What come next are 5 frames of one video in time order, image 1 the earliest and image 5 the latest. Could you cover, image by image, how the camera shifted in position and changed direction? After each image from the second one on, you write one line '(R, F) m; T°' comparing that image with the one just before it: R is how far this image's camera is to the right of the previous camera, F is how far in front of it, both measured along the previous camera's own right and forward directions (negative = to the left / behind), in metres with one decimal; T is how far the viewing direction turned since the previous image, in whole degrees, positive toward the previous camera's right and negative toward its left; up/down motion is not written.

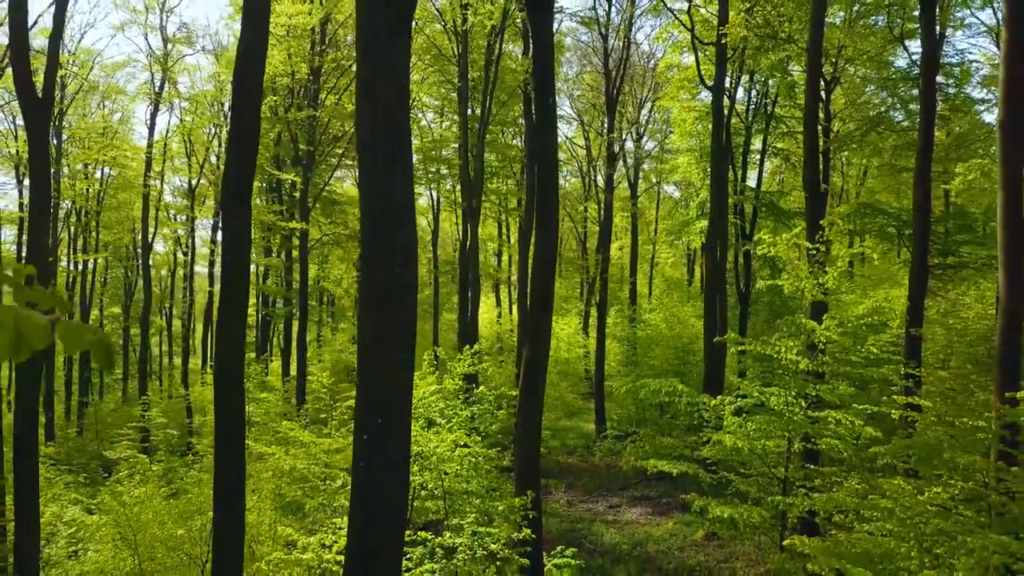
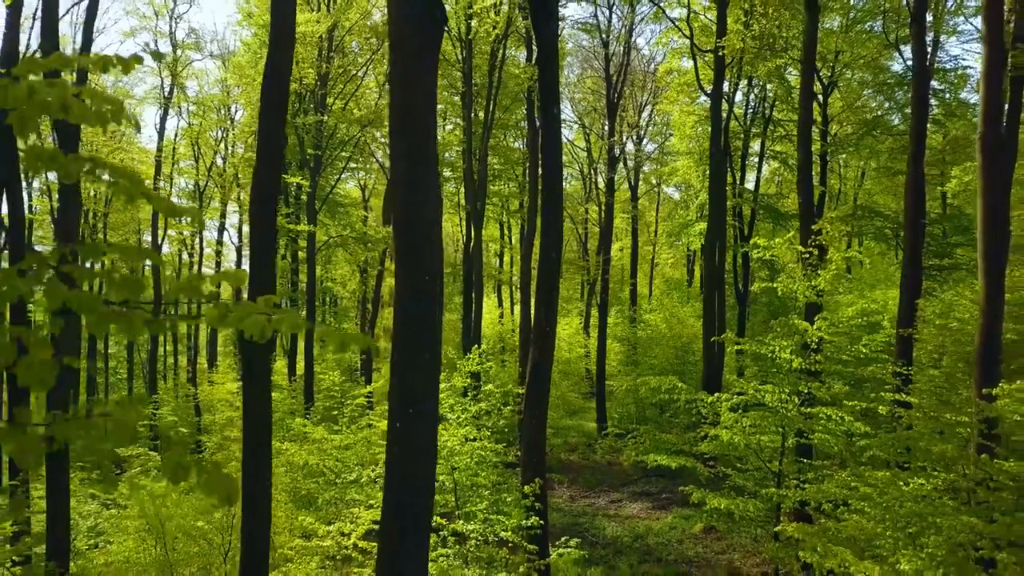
(-0.1, -0.3) m; 0°
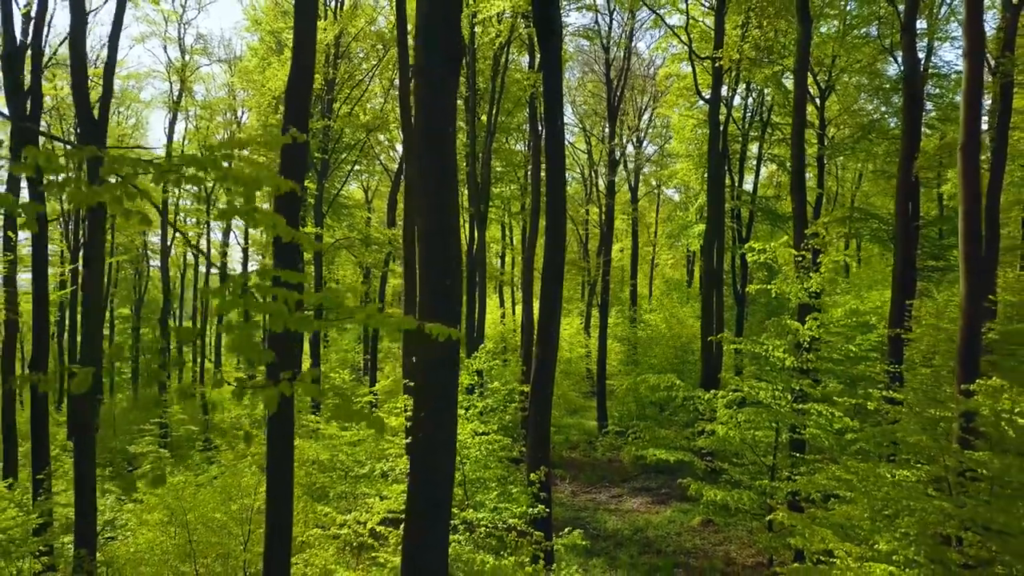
(-0.1, -0.3) m; 0°
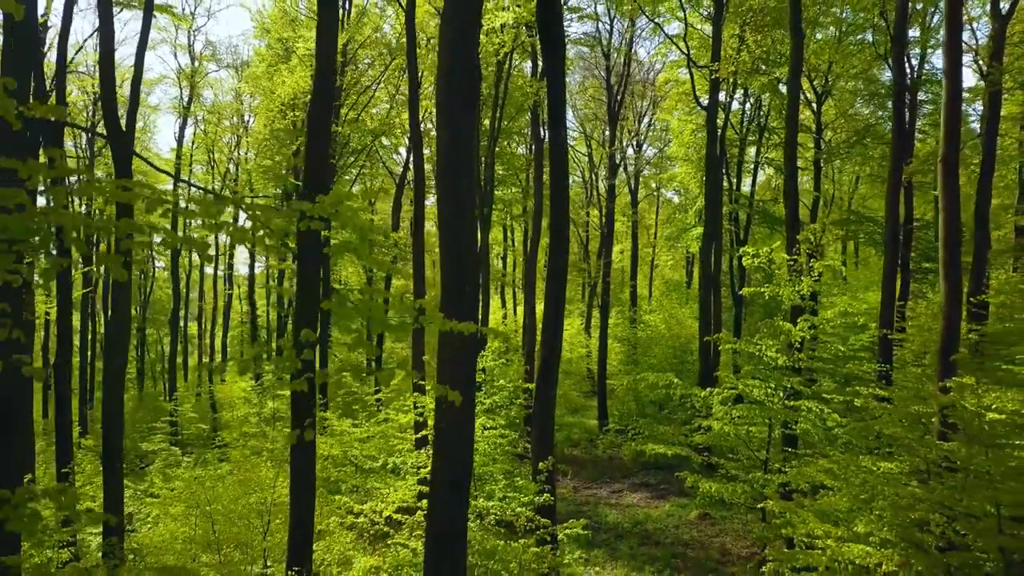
(-0.1, -0.4) m; 0°
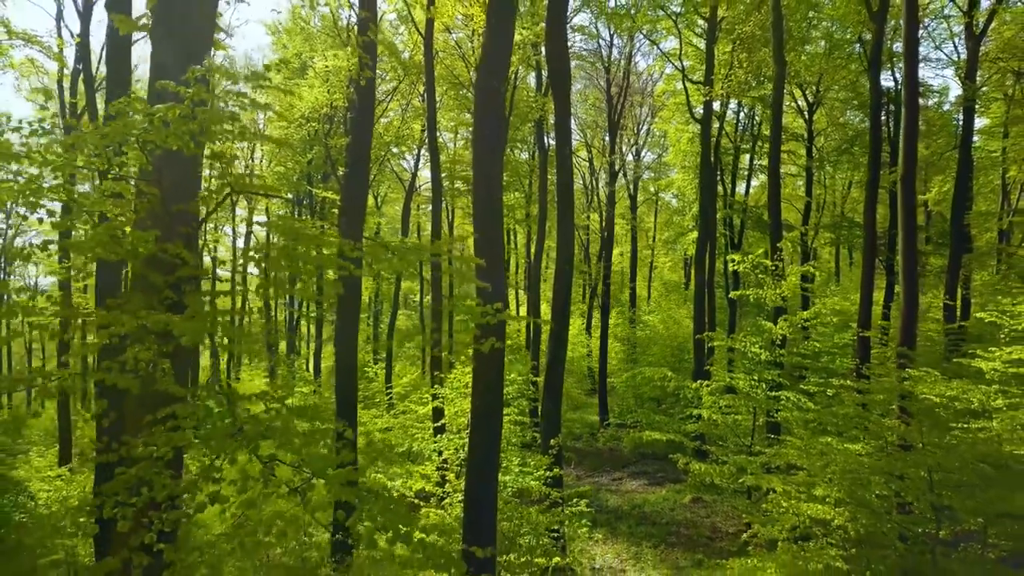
(-0.2, -0.9) m; 0°
